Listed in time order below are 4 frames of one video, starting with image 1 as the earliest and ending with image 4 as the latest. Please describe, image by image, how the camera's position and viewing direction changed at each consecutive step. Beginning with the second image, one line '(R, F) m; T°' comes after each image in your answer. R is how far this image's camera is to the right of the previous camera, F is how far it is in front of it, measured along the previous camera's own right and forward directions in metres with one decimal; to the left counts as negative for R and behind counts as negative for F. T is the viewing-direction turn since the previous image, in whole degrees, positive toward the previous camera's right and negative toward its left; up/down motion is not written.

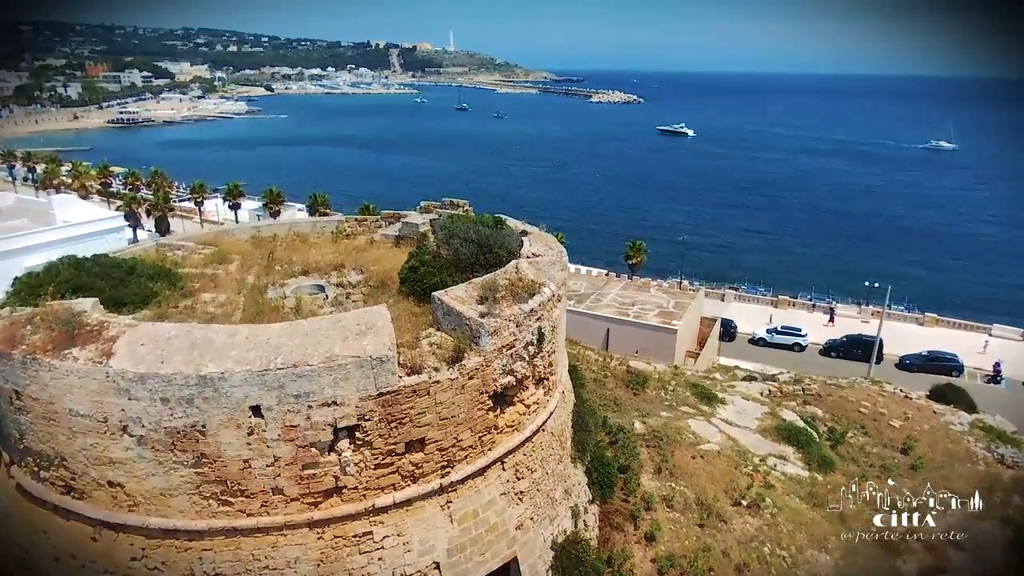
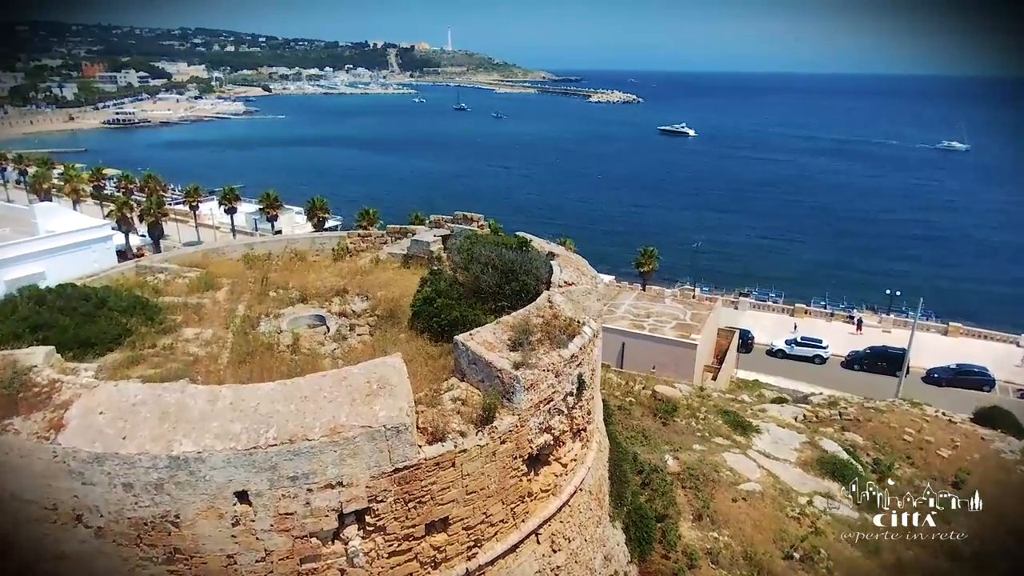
(-0.5, +1.6) m; 0°
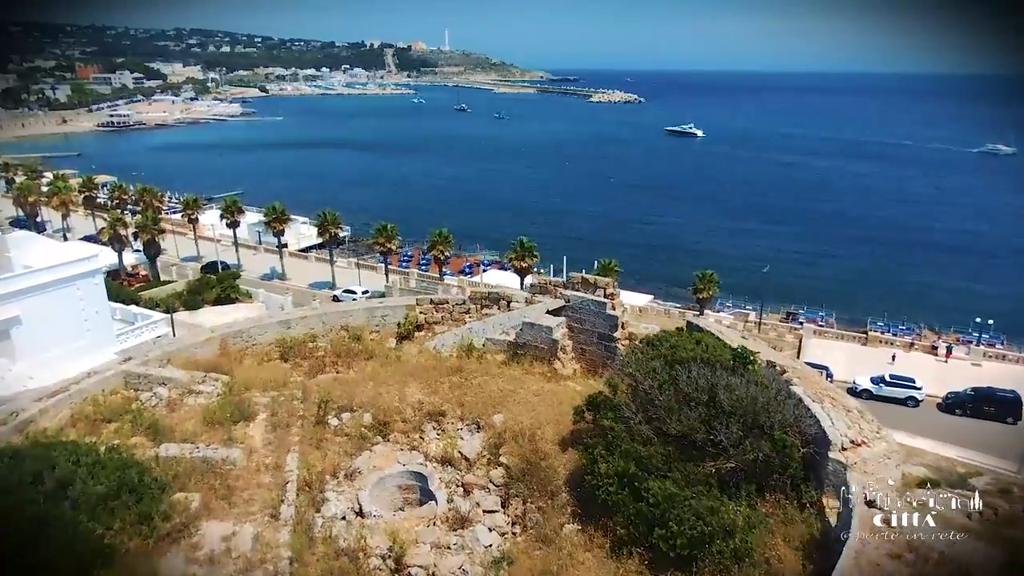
(-2.4, +4.5) m; 0°
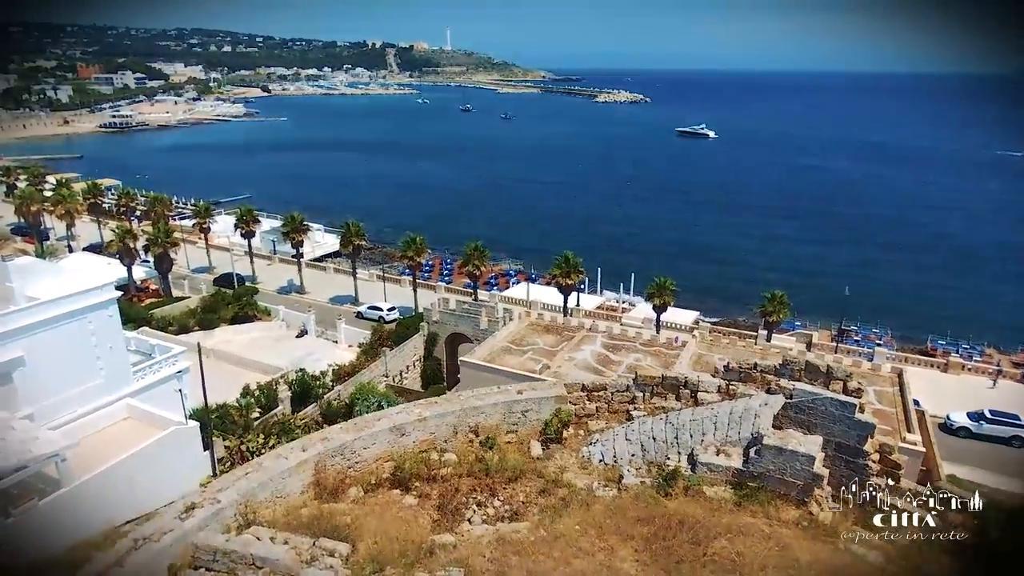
(-2.5, +3.2) m; 0°
